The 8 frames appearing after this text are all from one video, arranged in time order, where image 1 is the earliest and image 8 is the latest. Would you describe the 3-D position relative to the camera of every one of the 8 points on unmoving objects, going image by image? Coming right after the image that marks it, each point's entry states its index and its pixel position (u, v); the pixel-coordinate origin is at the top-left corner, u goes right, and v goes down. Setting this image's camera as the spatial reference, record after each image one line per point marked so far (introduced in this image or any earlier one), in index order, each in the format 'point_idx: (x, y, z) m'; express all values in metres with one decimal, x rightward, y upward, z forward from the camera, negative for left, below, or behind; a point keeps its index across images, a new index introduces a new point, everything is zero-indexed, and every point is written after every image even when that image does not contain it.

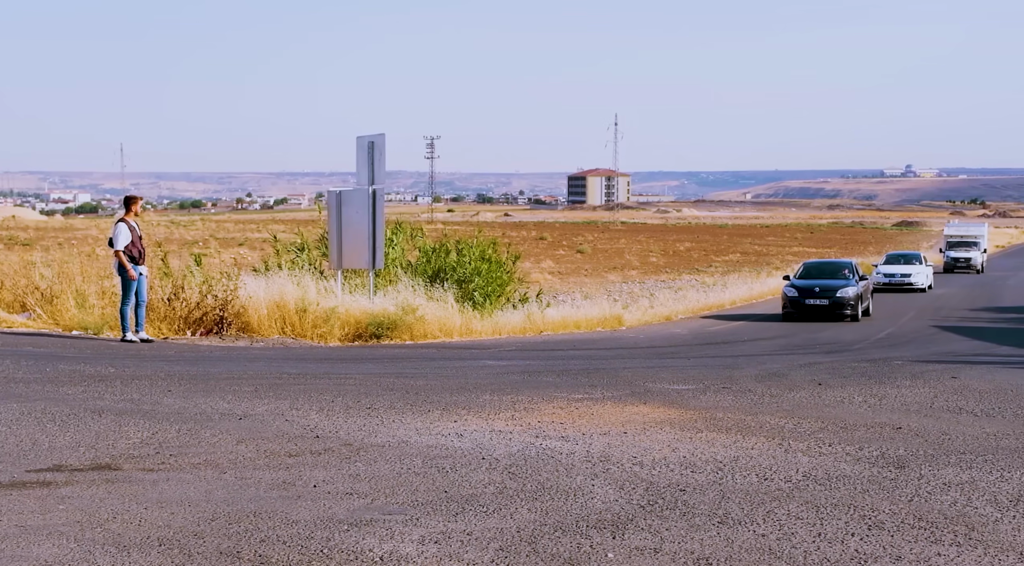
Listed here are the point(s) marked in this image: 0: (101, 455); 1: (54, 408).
0: (-2.7, -1.1, +7.8) m
1: (-3.8, -1.0, +9.9) m
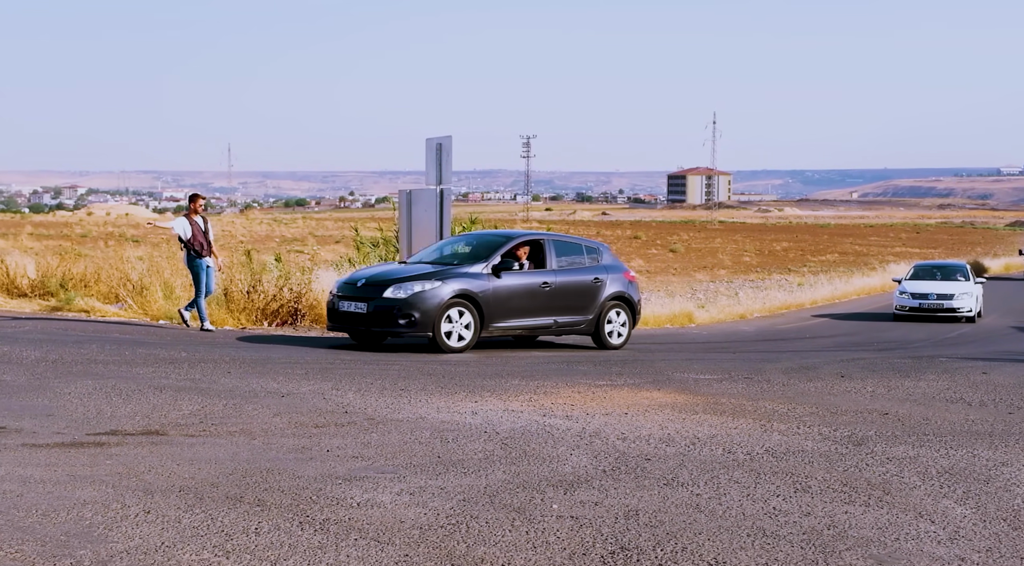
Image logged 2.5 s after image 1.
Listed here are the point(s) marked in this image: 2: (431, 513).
0: (-2.7, -1.0, +8.8) m
1: (-3.6, -0.9, +10.9) m
2: (-0.4, -1.1, +5.7) m
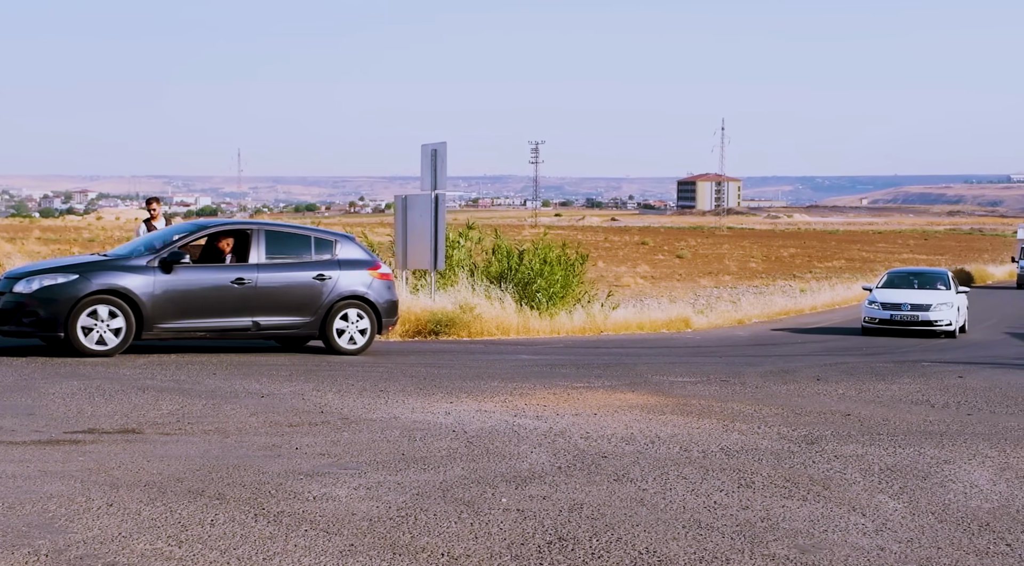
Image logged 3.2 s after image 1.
0: (-2.9, -1.1, +9.0) m
1: (-3.8, -1.0, +11.2) m
2: (-0.6, -1.1, +5.9) m
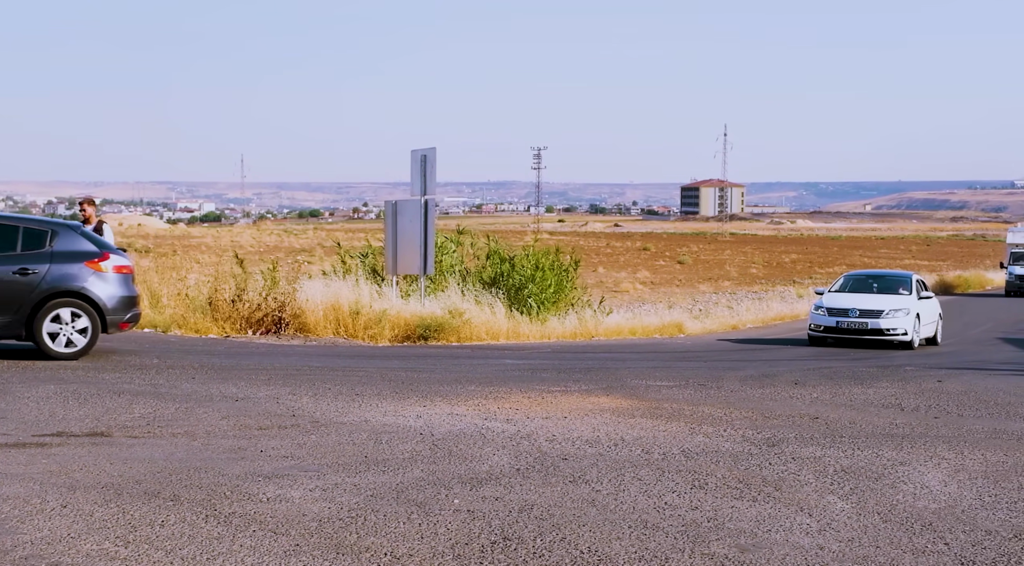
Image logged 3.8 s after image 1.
0: (-3.1, -1.1, +9.1) m
1: (-4.1, -1.0, +11.2) m
2: (-0.9, -1.1, +5.9) m
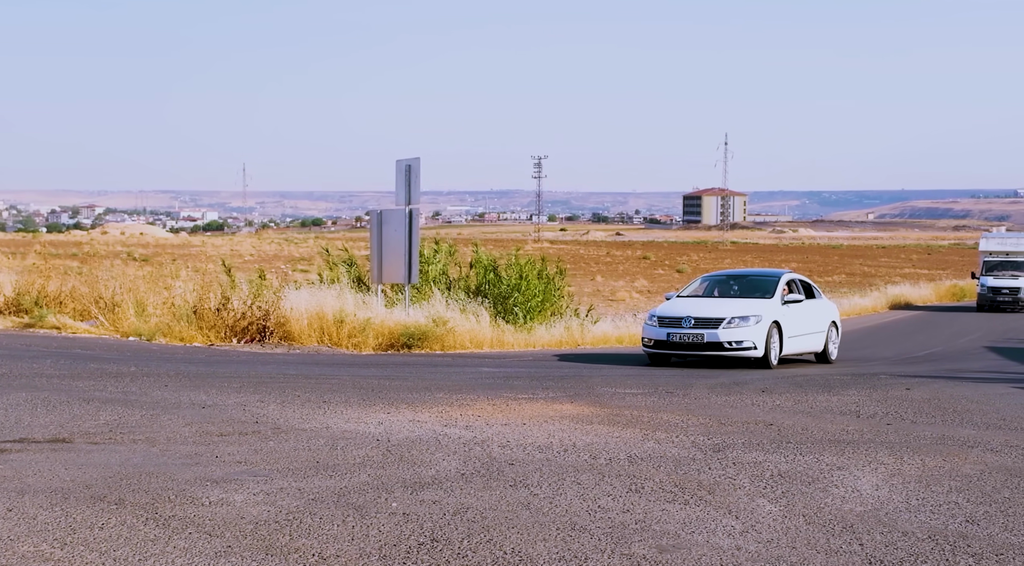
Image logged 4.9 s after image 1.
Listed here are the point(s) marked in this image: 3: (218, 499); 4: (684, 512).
0: (-3.5, -1.2, +9.2) m
1: (-4.4, -1.1, +11.4) m
2: (-1.2, -1.2, +6.1) m
3: (-1.6, -1.2, +6.4) m
4: (+0.9, -1.2, +6.1) m
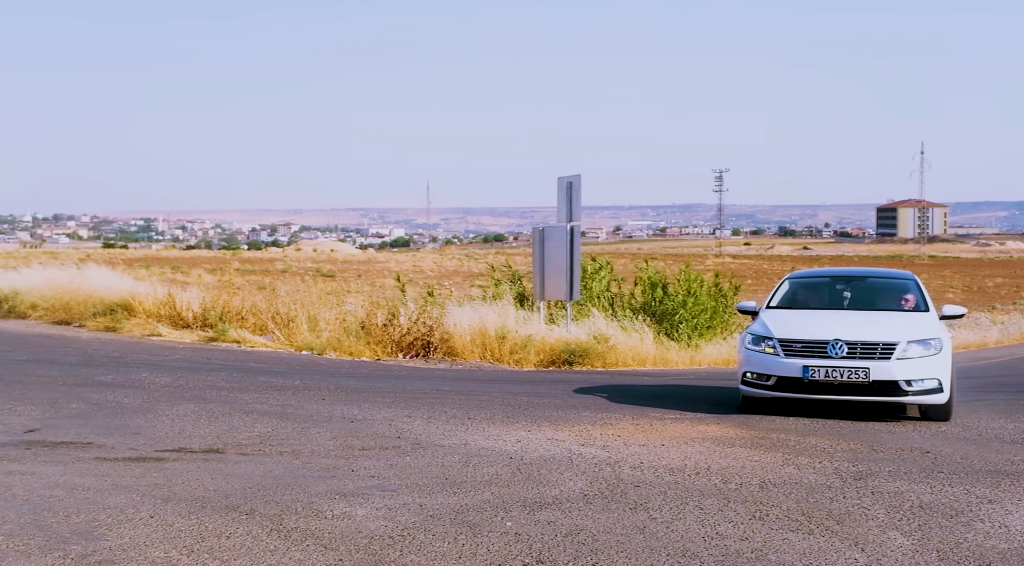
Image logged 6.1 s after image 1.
0: (-2.4, -1.3, +9.6) m
1: (-3.0, -1.3, +11.9) m
2: (-0.6, -1.3, +6.2) m
3: (-0.9, -1.3, +6.5) m
4: (+1.4, -1.3, +5.9) m
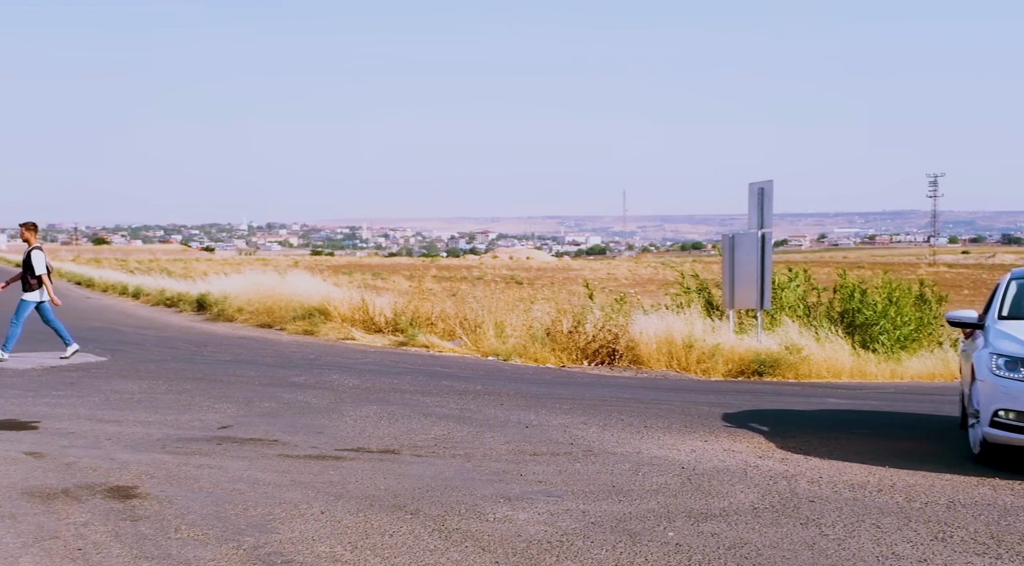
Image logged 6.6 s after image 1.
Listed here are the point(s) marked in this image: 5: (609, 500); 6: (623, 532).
0: (-1.0, -1.3, +9.8) m
1: (-1.2, -1.3, +12.2) m
2: (+0.2, -1.3, +6.1) m
3: (0.0, -1.3, +6.5) m
4: (+2.2, -1.3, +5.5) m
5: (+0.6, -1.3, +7.1) m
6: (+0.6, -1.3, +6.1) m
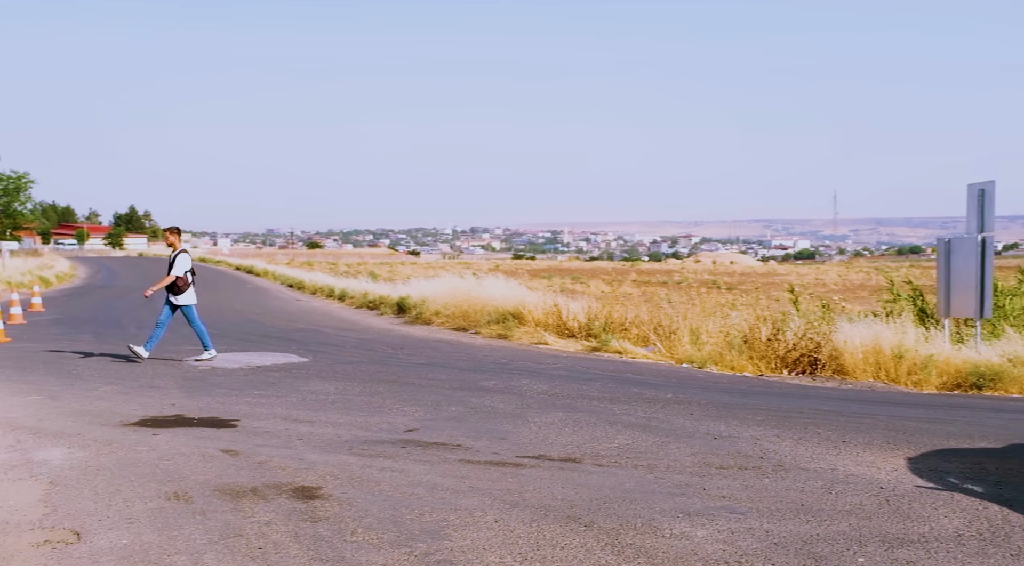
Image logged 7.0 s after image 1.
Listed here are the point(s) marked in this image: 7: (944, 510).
0: (+0.5, -1.4, +9.6) m
1: (+0.7, -1.4, +12.0) m
2: (+1.1, -1.3, +5.8) m
3: (+0.9, -1.3, +6.2) m
4: (+2.9, -1.3, +4.9) m
5: (+1.6, -1.3, +6.7) m
6: (+1.4, -1.3, +5.7) m
7: (+2.6, -1.4, +7.2) m
